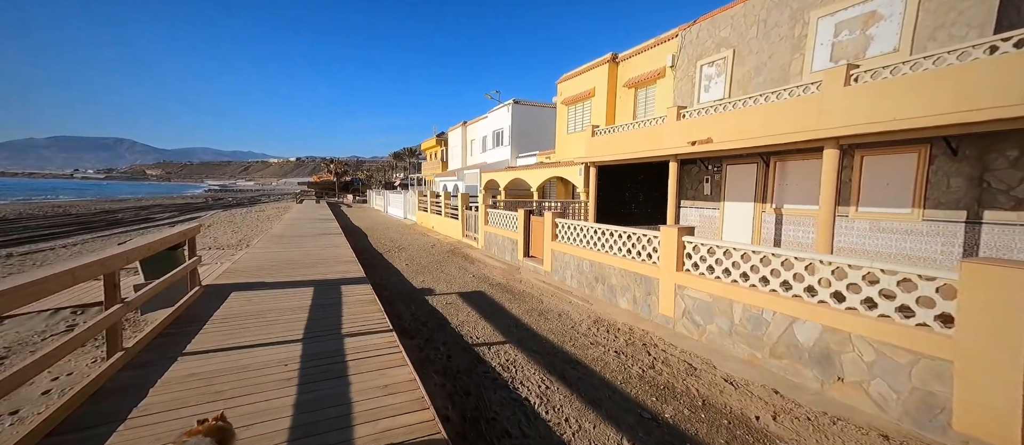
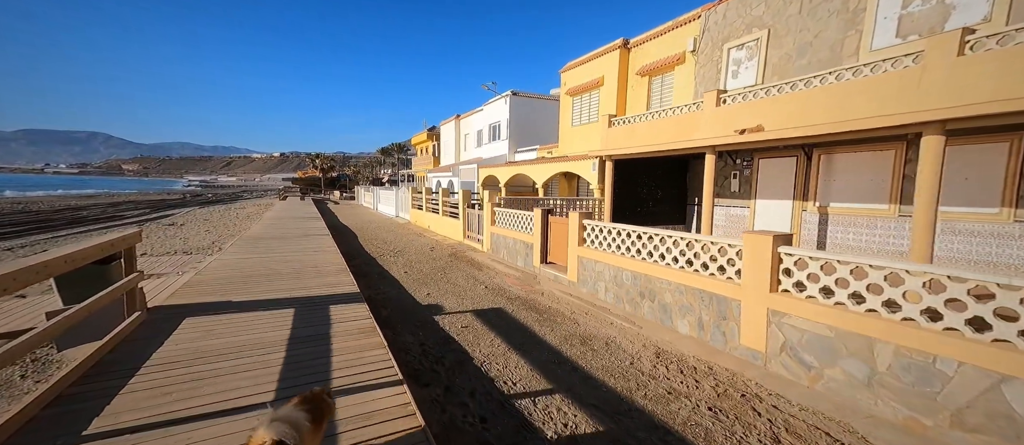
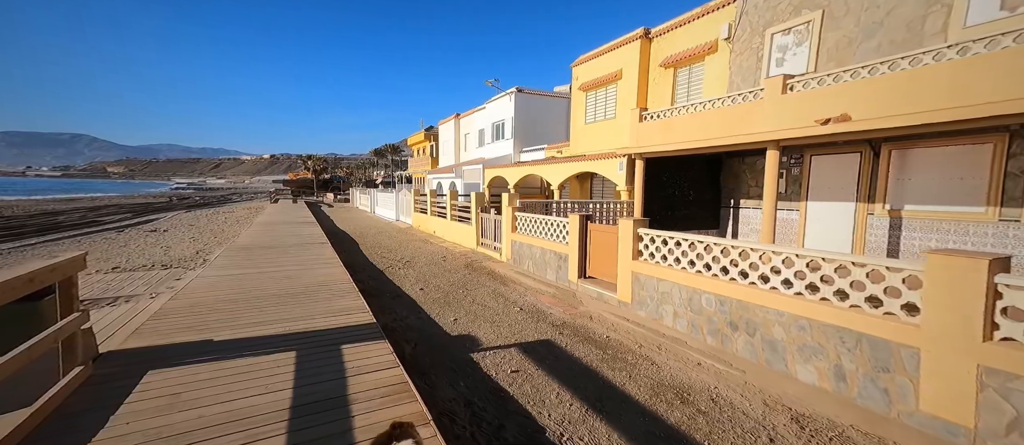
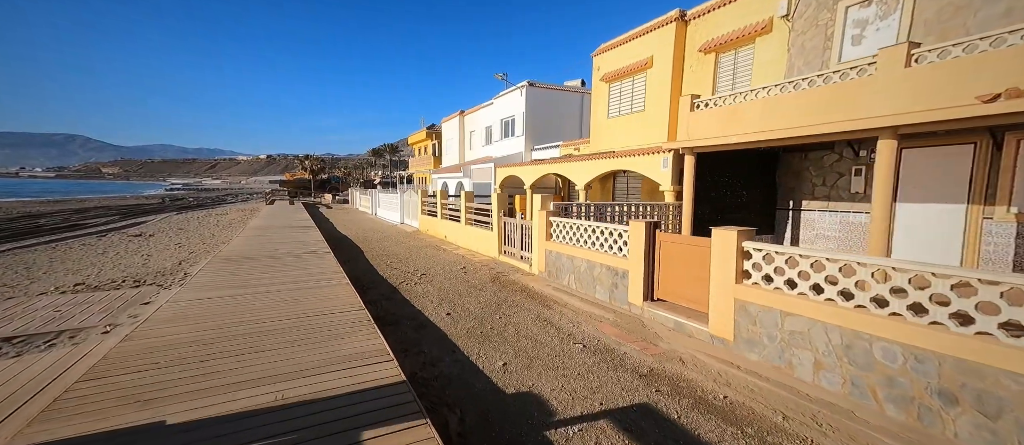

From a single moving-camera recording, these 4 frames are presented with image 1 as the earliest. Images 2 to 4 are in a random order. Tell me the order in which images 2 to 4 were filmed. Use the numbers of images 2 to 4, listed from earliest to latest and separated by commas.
2, 3, 4
